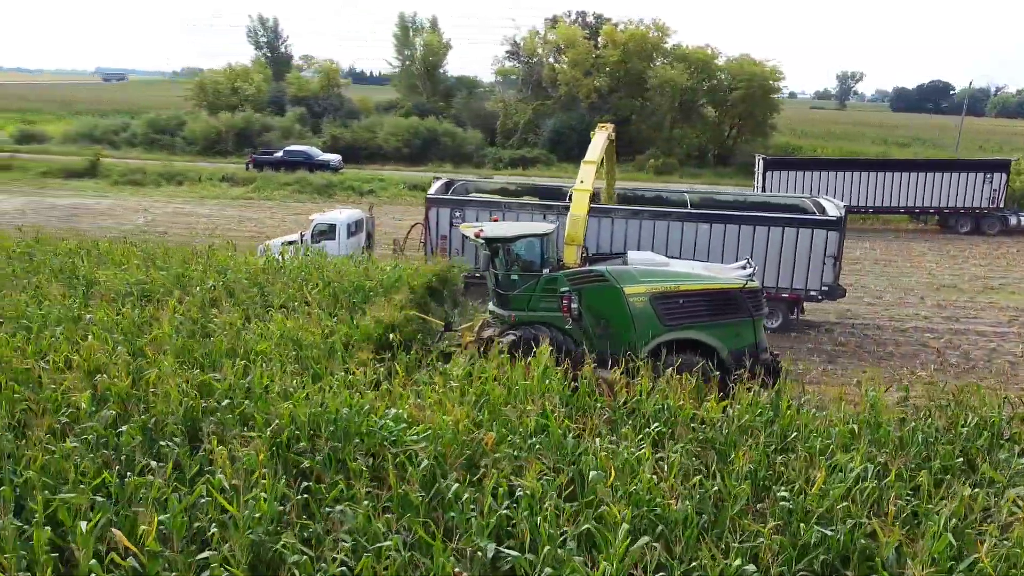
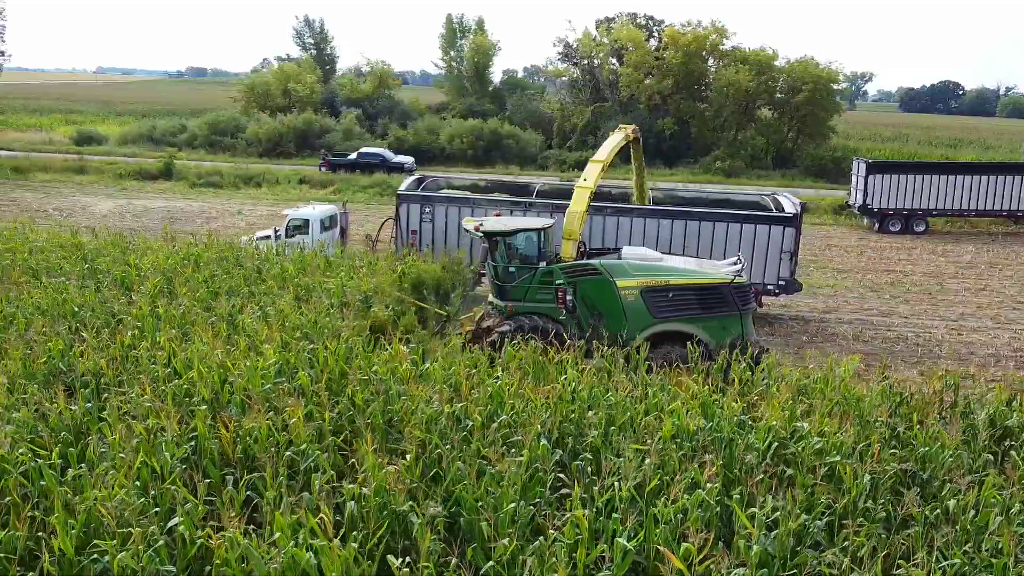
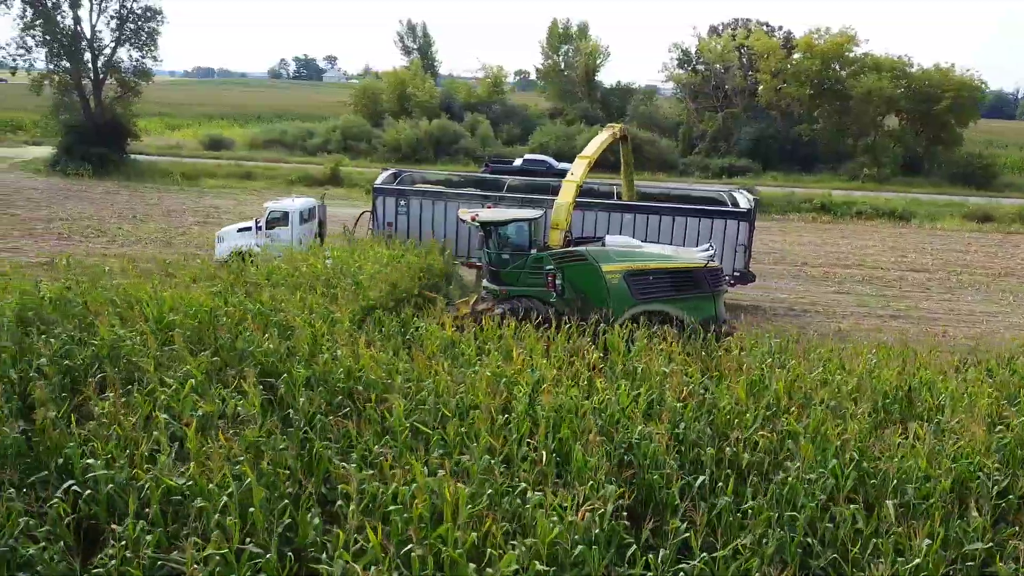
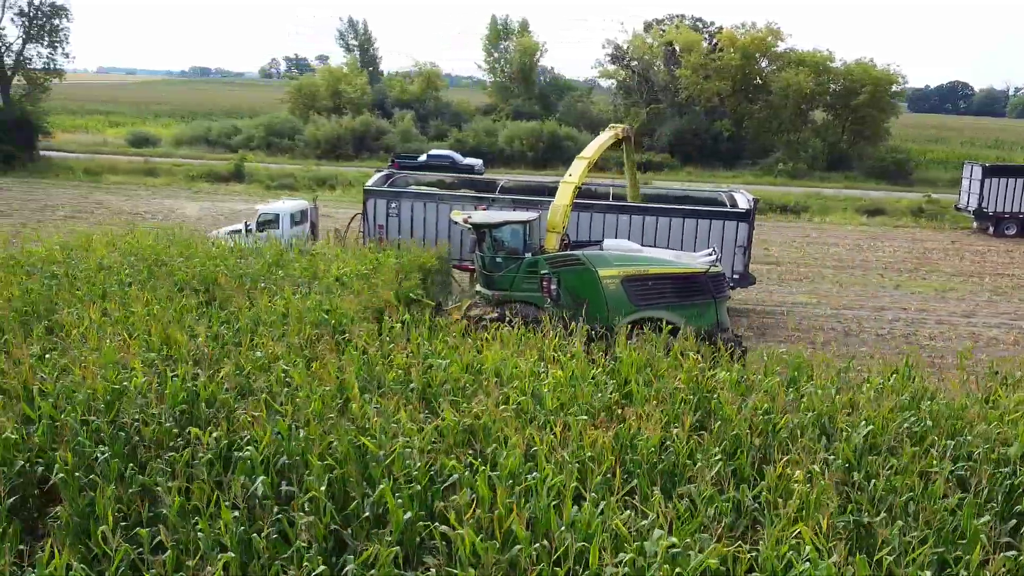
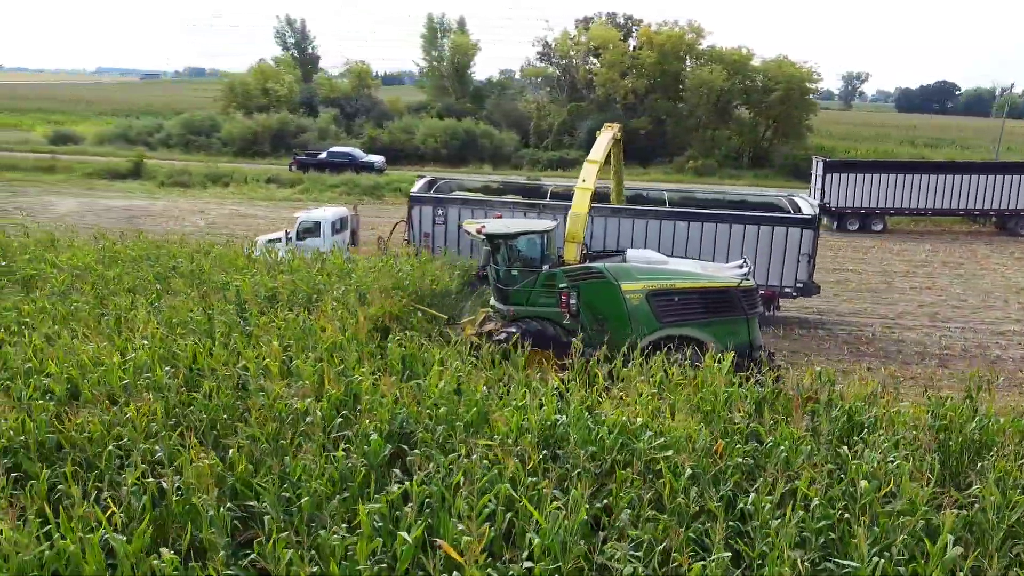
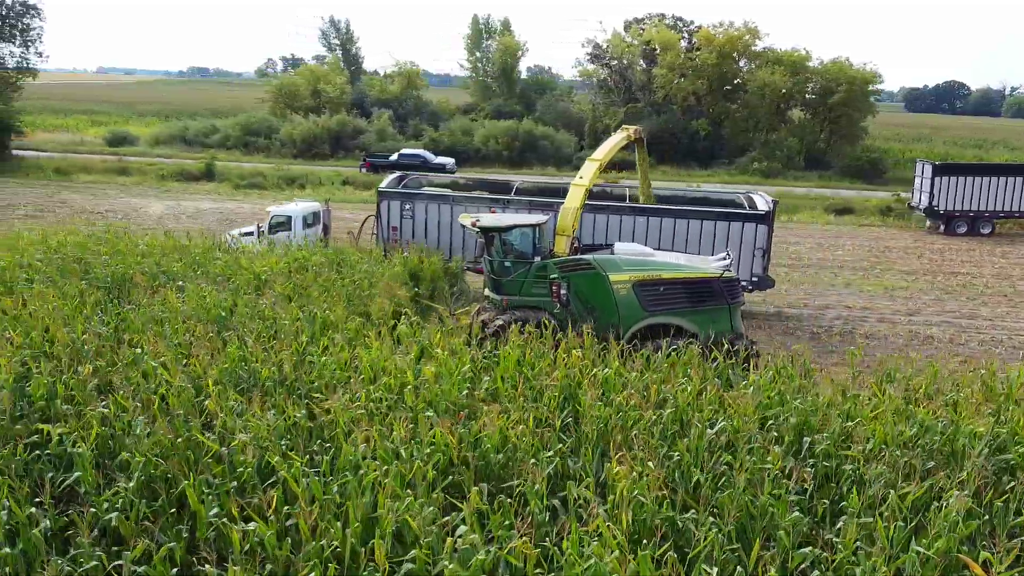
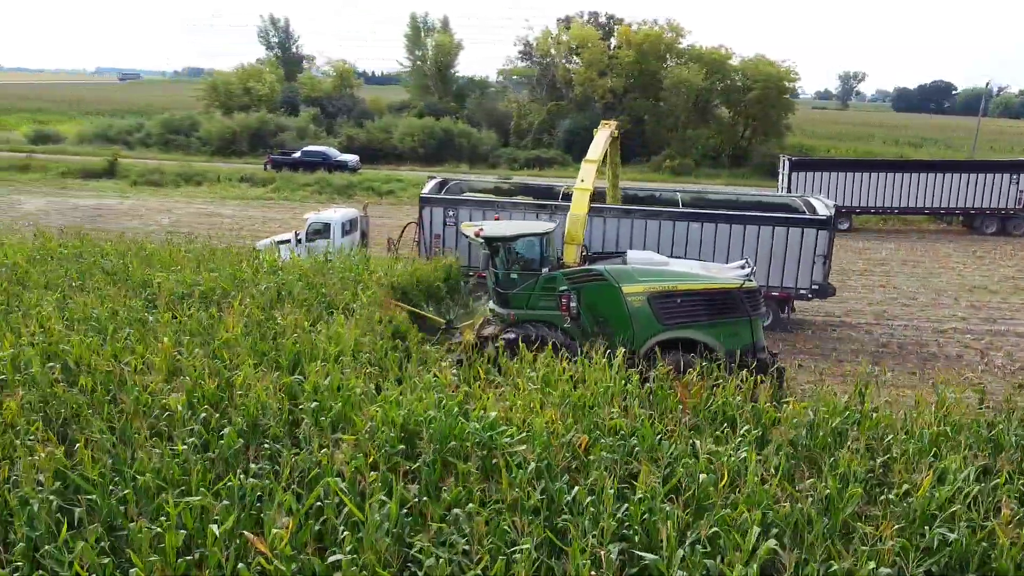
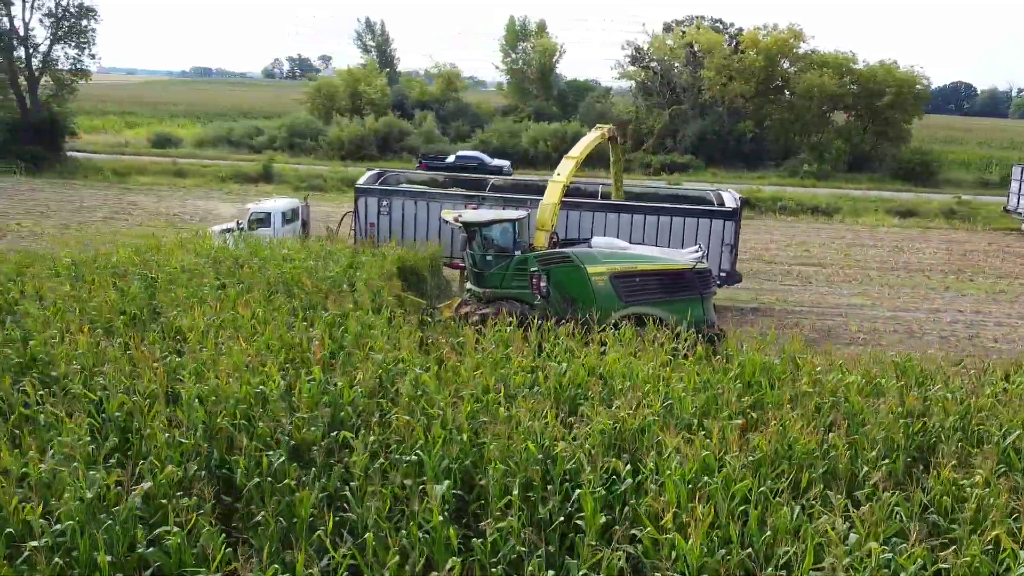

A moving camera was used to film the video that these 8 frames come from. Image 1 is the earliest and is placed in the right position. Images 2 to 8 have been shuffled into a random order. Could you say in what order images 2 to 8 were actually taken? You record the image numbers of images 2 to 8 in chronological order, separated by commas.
7, 5, 2, 6, 4, 8, 3
